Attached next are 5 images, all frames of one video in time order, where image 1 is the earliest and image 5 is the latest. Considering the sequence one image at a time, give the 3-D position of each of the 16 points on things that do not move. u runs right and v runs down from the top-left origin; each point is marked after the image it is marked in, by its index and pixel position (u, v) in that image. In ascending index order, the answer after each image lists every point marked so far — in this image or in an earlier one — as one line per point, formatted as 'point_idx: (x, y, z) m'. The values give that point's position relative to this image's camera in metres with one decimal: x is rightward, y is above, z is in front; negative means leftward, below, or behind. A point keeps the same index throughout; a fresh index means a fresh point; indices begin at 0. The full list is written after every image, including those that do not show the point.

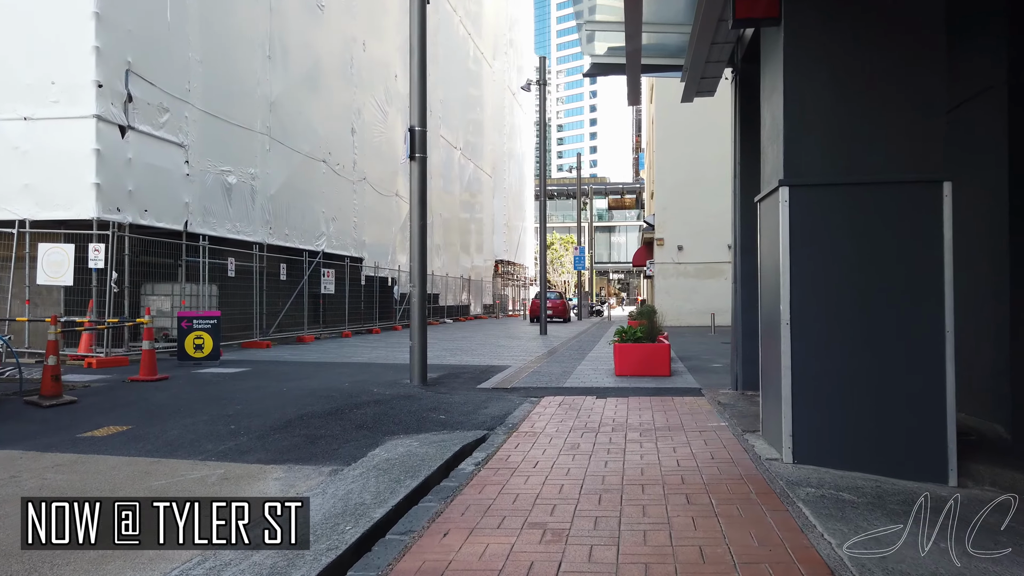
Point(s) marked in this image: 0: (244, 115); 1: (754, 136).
0: (-5.7, +3.7, +16.7) m
1: (+2.7, +1.7, +9.0) m
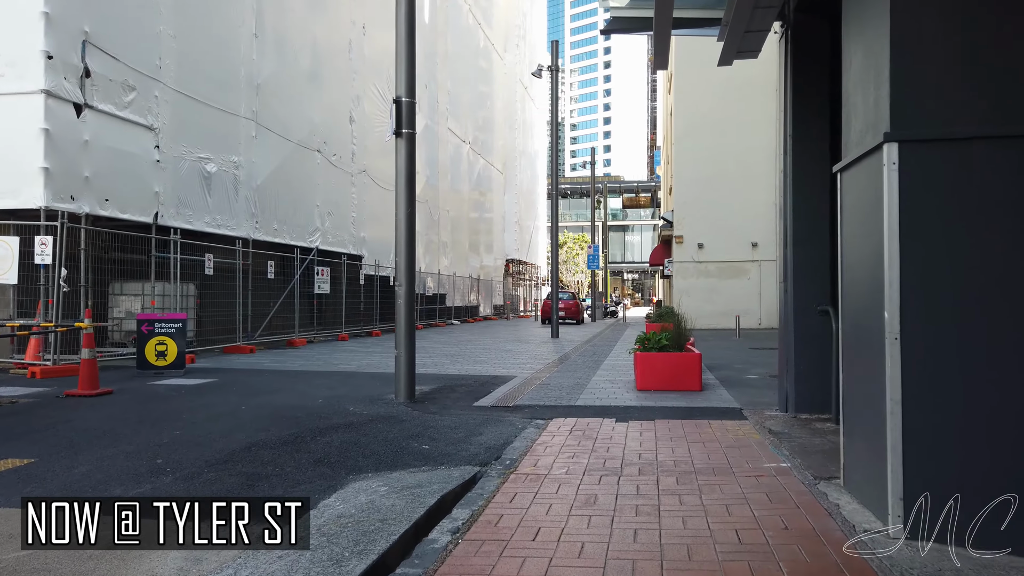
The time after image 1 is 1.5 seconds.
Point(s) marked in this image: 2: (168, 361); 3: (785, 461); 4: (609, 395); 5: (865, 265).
0: (-5.5, +3.7, +15.3) m
1: (+2.8, +1.7, +7.4) m
2: (-4.8, -1.0, +11.0) m
3: (+1.9, -1.2, +5.5) m
4: (+1.2, -1.3, +9.3) m
5: (+1.9, +0.1, +4.3) m
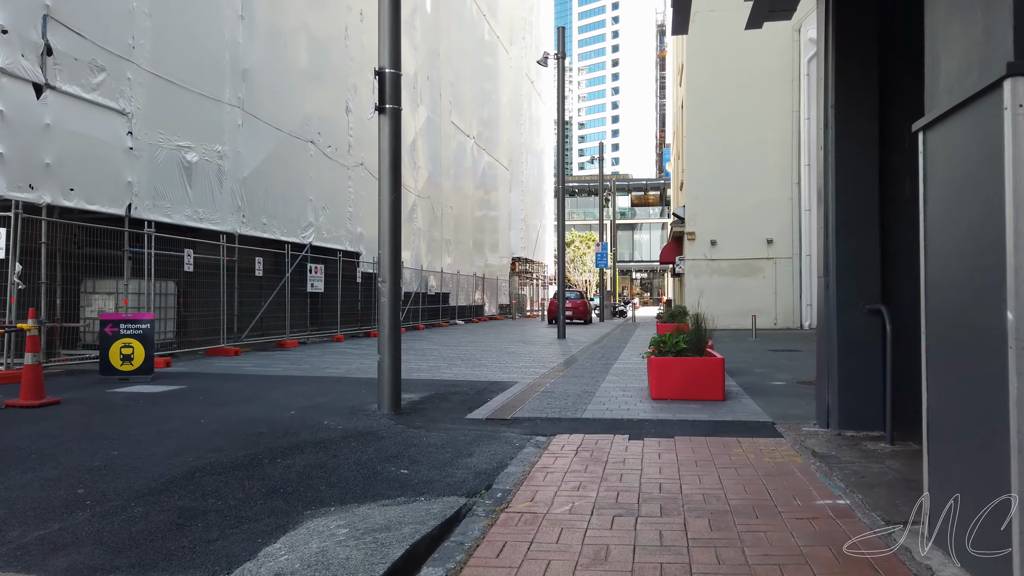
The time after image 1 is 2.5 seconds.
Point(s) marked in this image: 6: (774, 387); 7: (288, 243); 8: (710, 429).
0: (-5.5, +3.7, +14.3) m
1: (+2.7, +1.8, +6.3) m
2: (-4.8, -1.0, +10.0) m
3: (+1.8, -1.1, +4.4) m
4: (+1.1, -1.2, +8.3) m
5: (+1.8, +0.2, +3.2) m
6: (+3.2, -1.2, +9.6) m
7: (-4.9, +1.0, +17.5) m
8: (+1.7, -1.2, +6.8) m
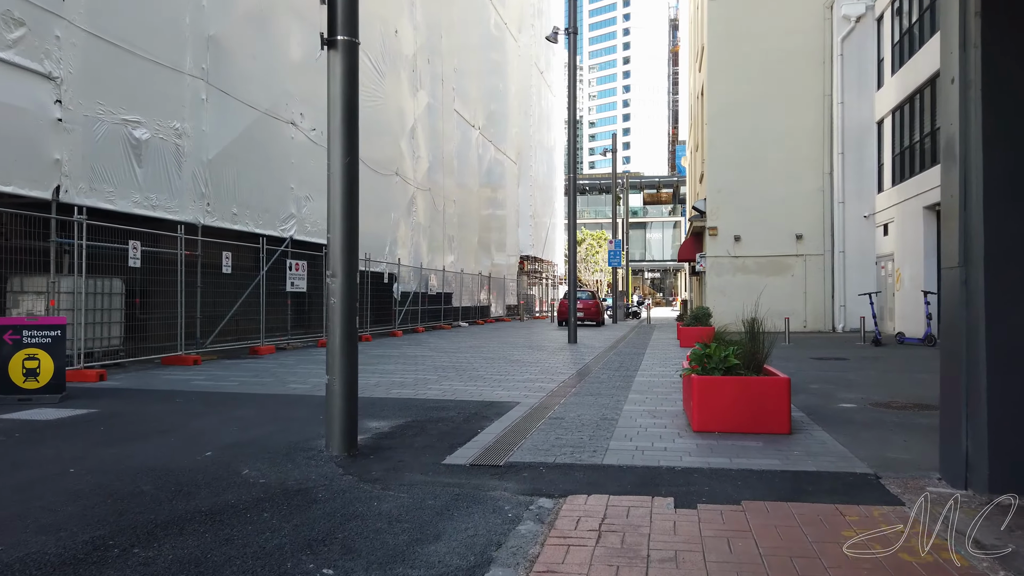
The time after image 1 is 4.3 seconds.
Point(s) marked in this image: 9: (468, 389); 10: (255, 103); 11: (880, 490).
0: (-5.4, +3.7, +12.3) m
1: (+2.7, +1.8, +4.2) m
2: (-4.8, -0.9, +8.0) m
3: (+1.7, -1.1, +2.3) m
4: (+1.1, -1.2, +6.2) m
5: (+1.7, +0.2, +1.2) m
6: (+3.2, -1.2, +7.5) m
7: (-4.8, +1.0, +15.5) m
8: (+1.7, -1.2, +4.7) m
9: (-0.5, -1.3, +9.8) m
10: (-4.9, +3.5, +15.1) m
11: (+2.1, -1.2, +4.6) m
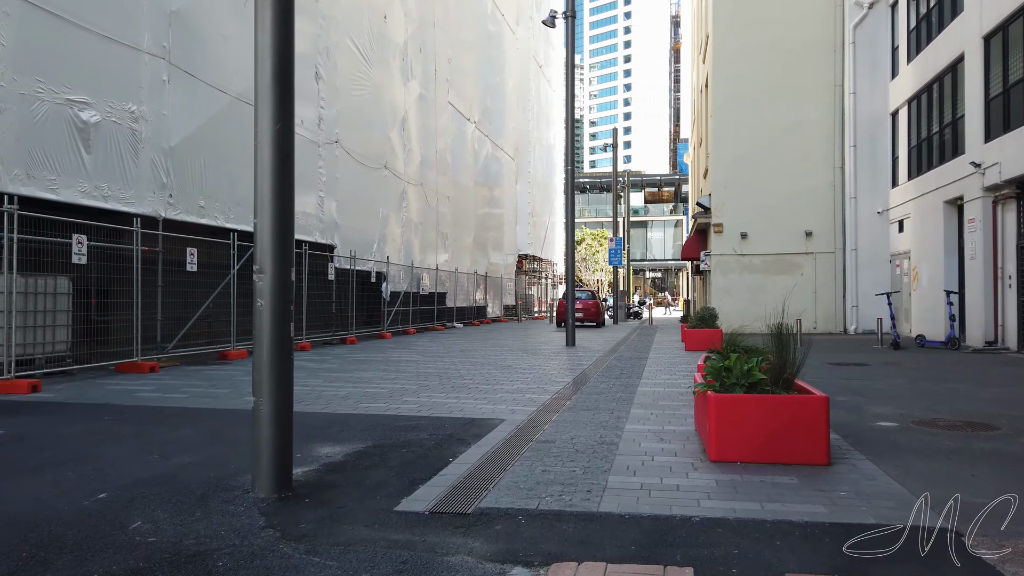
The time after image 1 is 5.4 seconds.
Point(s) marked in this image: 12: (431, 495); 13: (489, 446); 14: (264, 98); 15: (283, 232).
0: (-5.6, +3.7, +11.2) m
1: (+2.5, +1.8, +3.1) m
2: (-4.9, -0.9, +6.9) m
3: (+1.6, -1.1, +1.2) m
4: (+1.0, -1.2, +5.1) m
5: (+1.6, +0.2, 0.0) m
6: (+3.0, -1.2, +6.3) m
7: (-5.0, +1.0, +14.3) m
8: (+1.5, -1.2, +3.6) m
9: (-0.7, -1.2, +8.7) m
10: (-5.1, +3.5, +14.0) m
11: (+2.0, -1.2, +3.5) m
12: (-0.5, -1.2, +4.6) m
13: (-0.2, -1.2, +6.1) m
14: (-1.4, +1.1, +4.5) m
15: (-1.3, +0.3, +4.5) m
